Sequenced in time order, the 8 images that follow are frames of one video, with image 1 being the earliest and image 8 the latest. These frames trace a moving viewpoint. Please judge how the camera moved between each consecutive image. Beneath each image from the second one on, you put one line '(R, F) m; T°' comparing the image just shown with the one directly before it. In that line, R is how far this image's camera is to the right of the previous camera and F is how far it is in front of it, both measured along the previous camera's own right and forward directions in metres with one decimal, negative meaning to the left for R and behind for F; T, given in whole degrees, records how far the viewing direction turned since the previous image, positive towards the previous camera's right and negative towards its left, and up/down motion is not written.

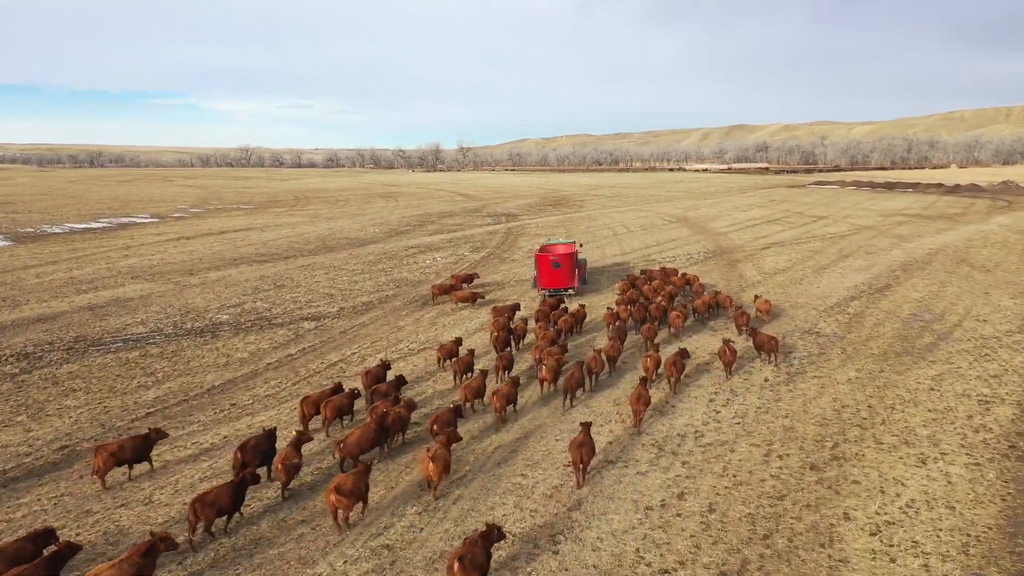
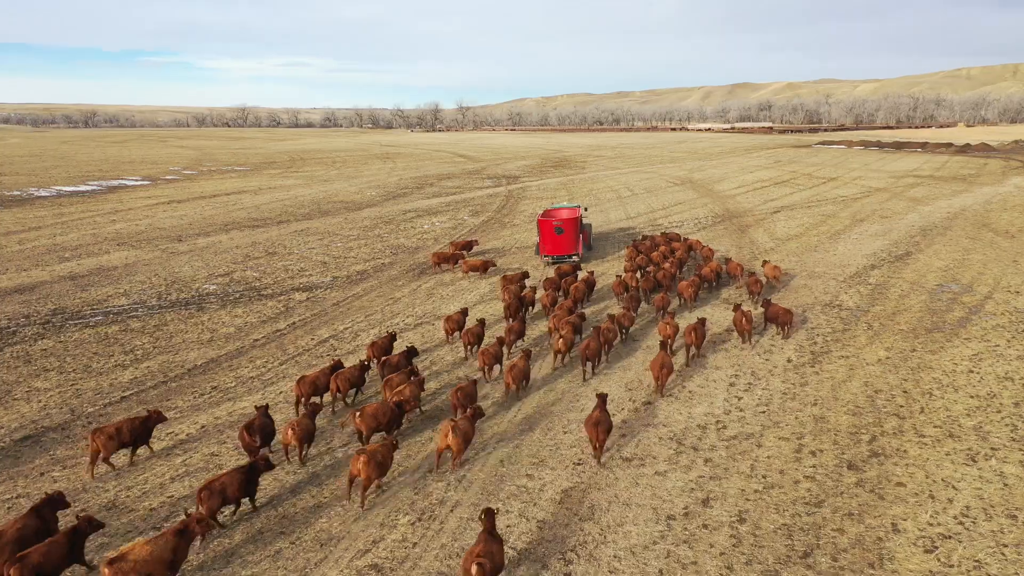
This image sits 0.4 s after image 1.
(0.0, +0.9) m; 0°
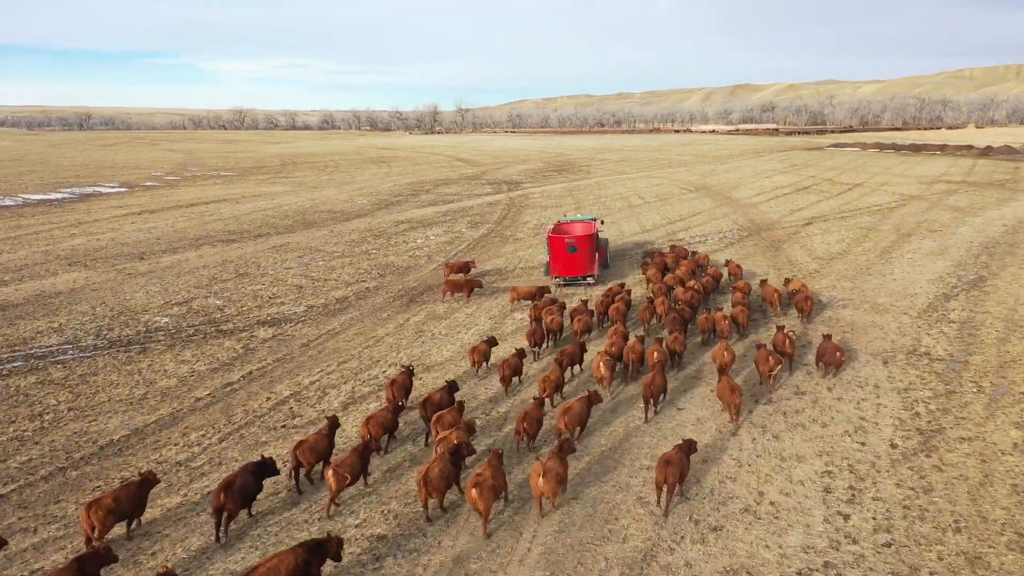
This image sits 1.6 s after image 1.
(-0.1, +2.8) m; 0°
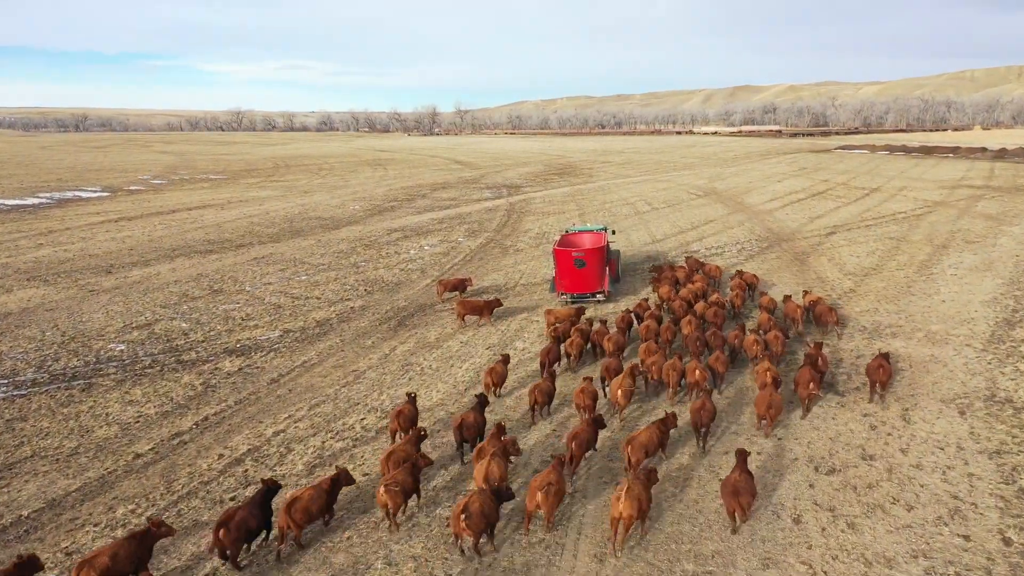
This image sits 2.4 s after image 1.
(0.0, +1.8) m; 0°
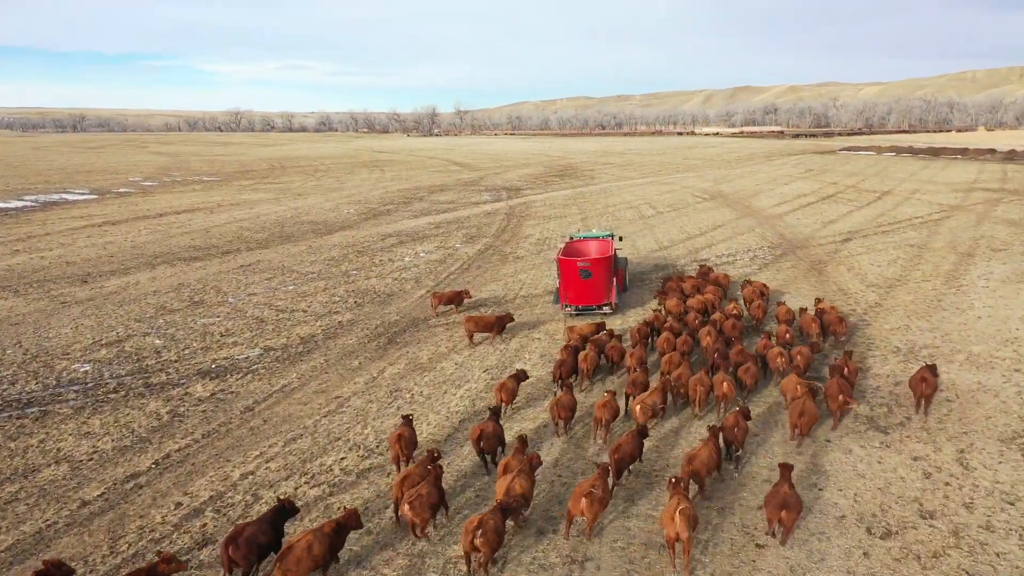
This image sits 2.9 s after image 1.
(0.0, +1.1) m; 0°
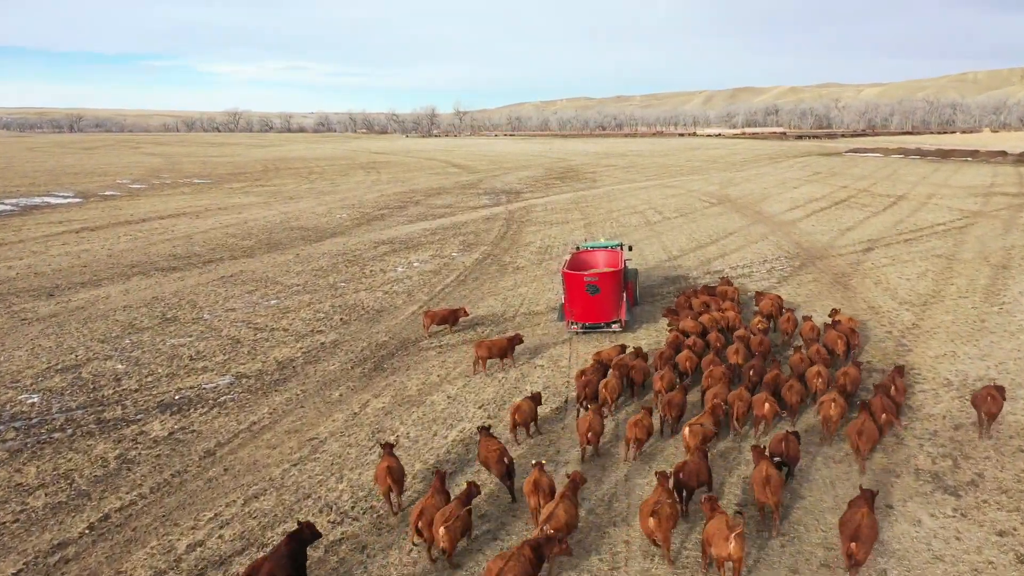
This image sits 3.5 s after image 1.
(0.0, +1.4) m; 0°
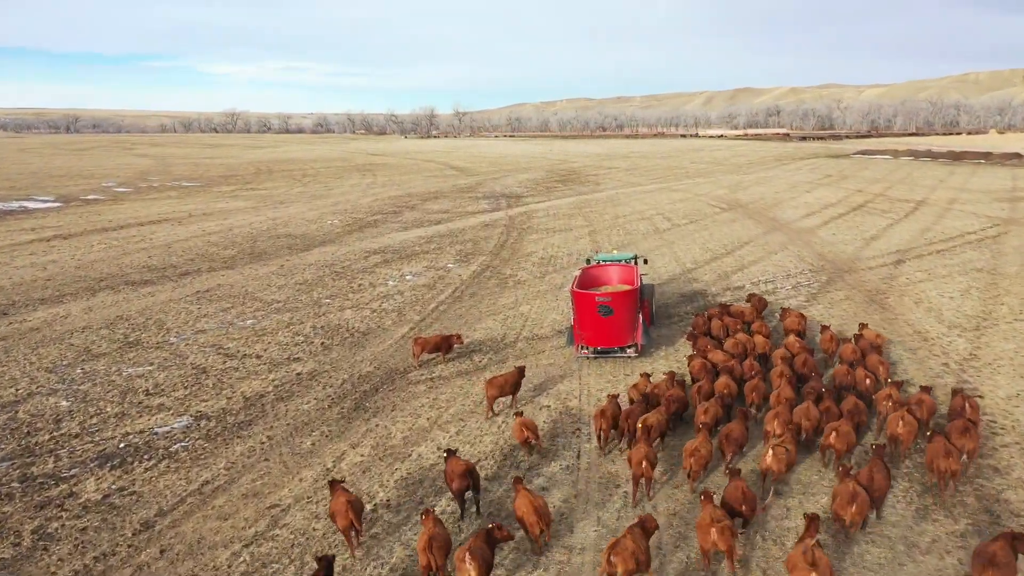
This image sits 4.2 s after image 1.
(0.0, +1.6) m; 0°
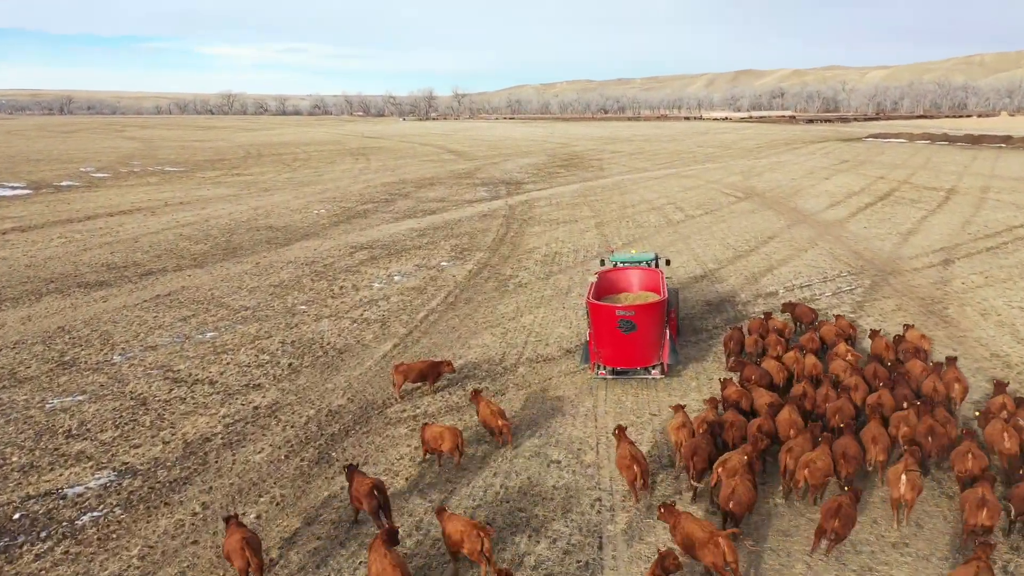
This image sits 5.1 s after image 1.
(0.0, +2.1) m; 0°
